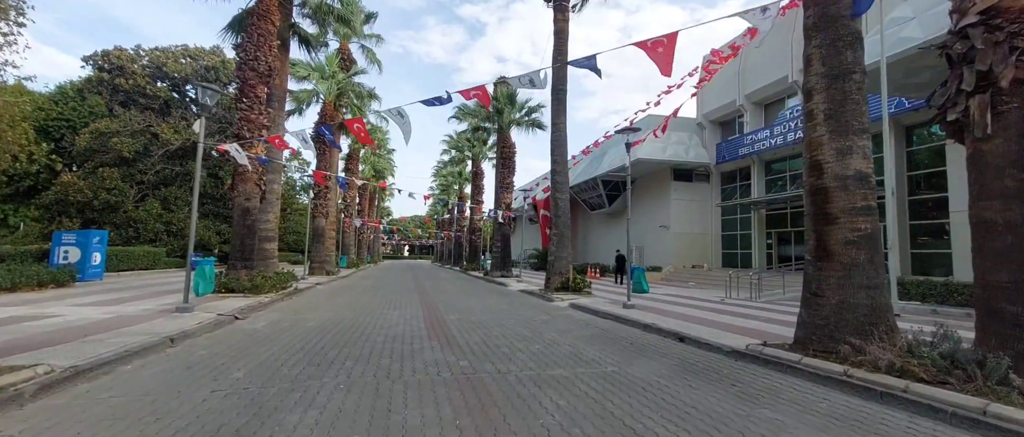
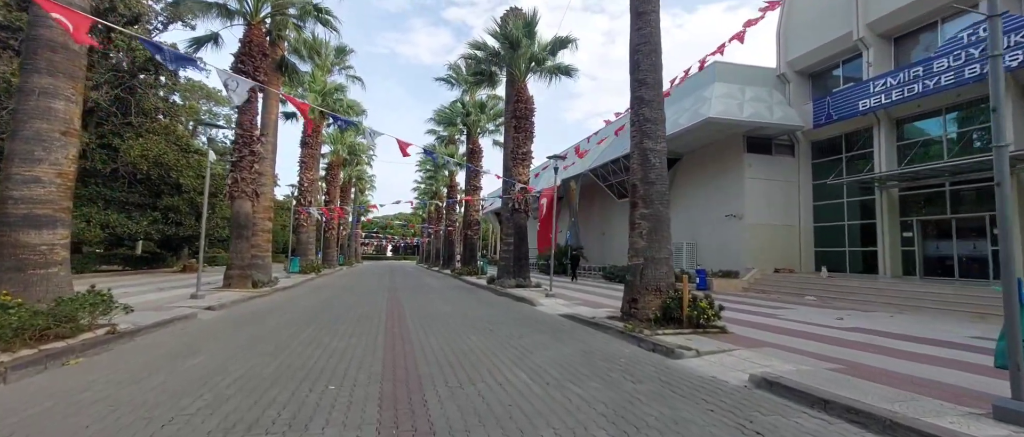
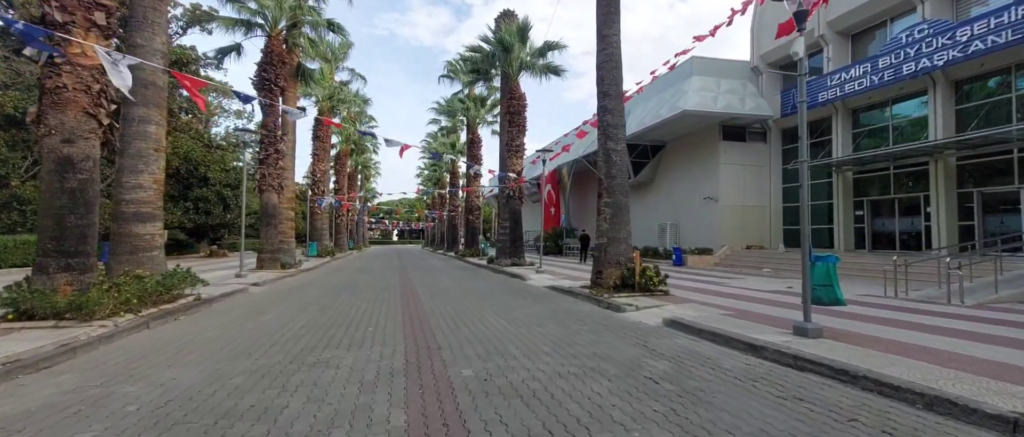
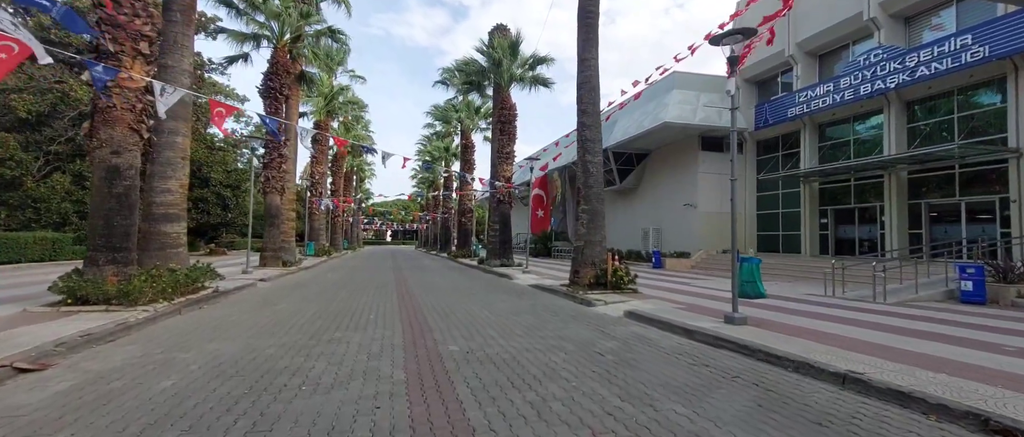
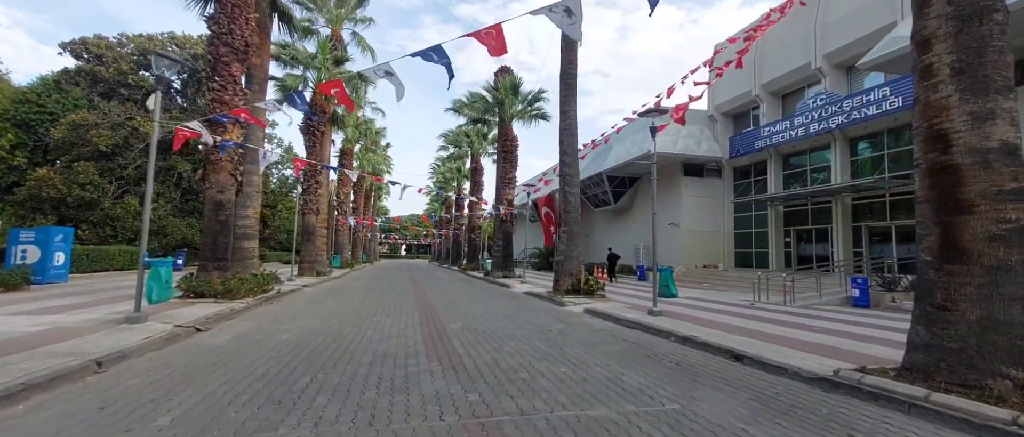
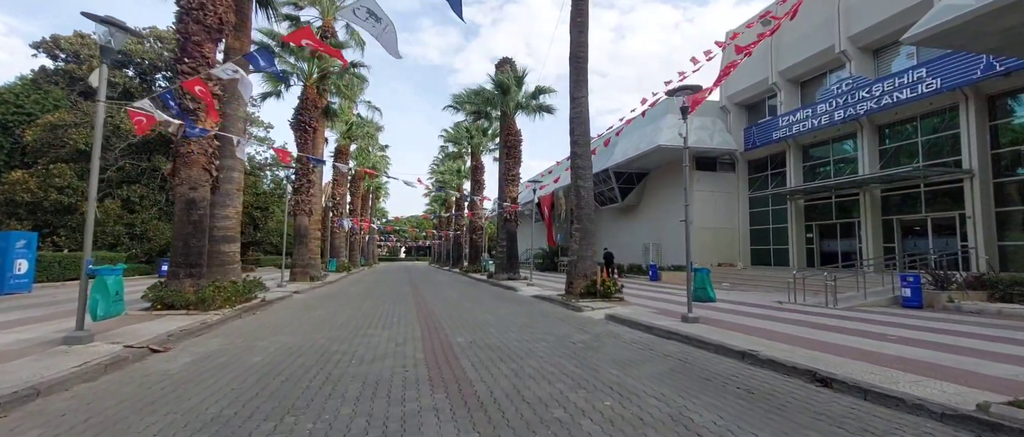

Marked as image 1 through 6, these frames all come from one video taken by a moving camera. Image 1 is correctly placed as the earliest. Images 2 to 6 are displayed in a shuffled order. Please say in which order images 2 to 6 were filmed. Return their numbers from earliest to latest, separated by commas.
5, 6, 4, 3, 2
